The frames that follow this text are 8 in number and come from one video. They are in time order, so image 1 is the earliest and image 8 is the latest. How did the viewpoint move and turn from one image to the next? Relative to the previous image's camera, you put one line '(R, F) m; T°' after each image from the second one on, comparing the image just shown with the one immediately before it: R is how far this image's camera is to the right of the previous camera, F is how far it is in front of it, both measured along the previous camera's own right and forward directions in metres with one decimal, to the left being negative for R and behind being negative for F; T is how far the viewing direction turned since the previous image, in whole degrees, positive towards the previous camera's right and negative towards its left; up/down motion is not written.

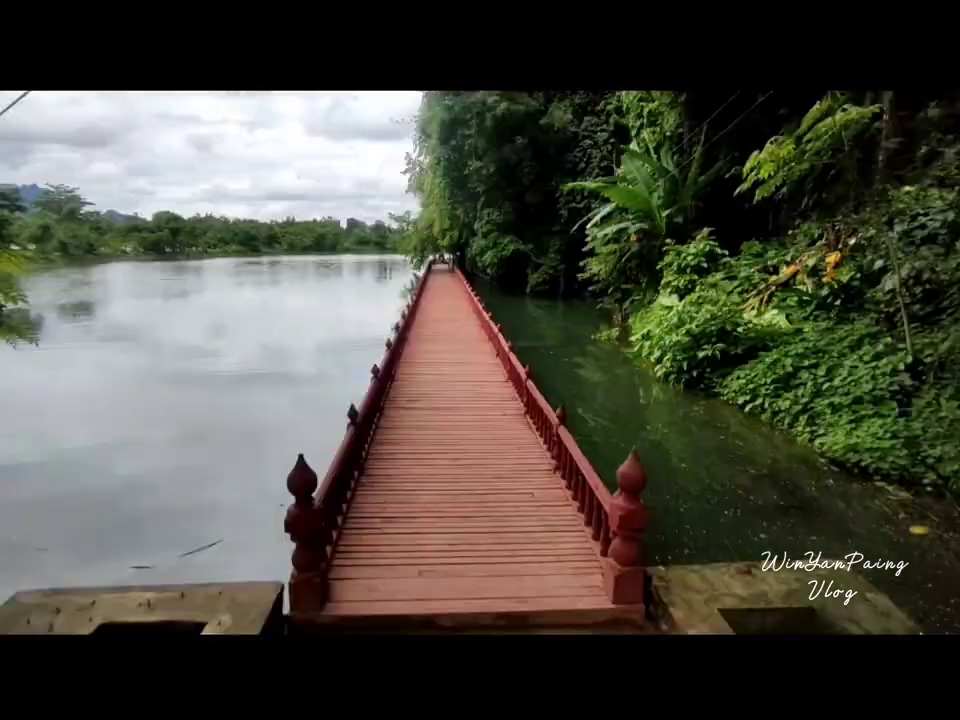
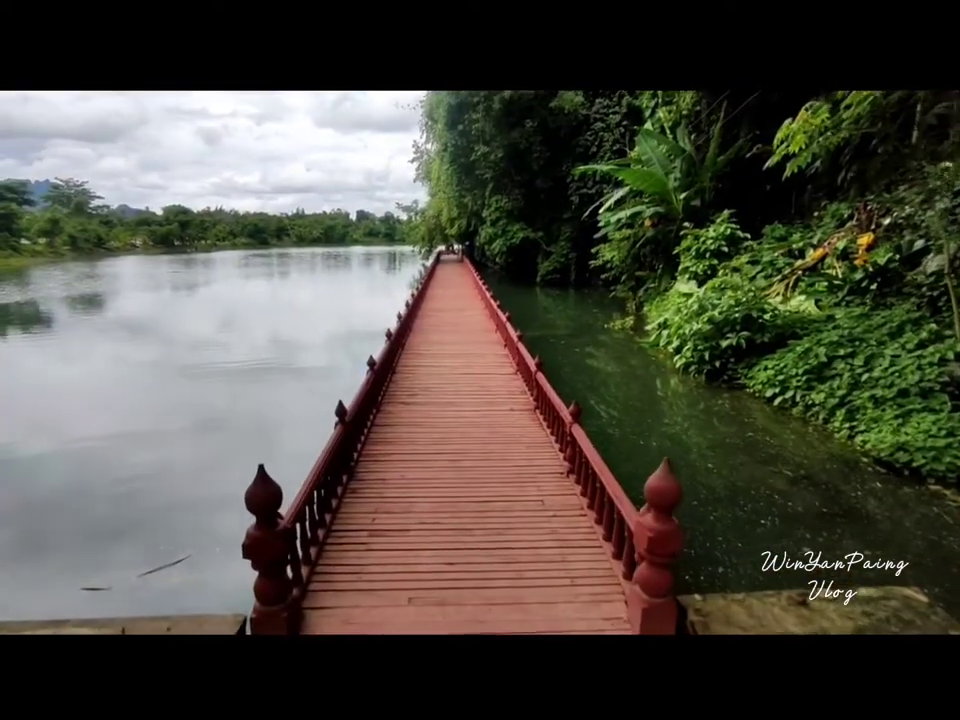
(0.0, +0.4) m; -1°
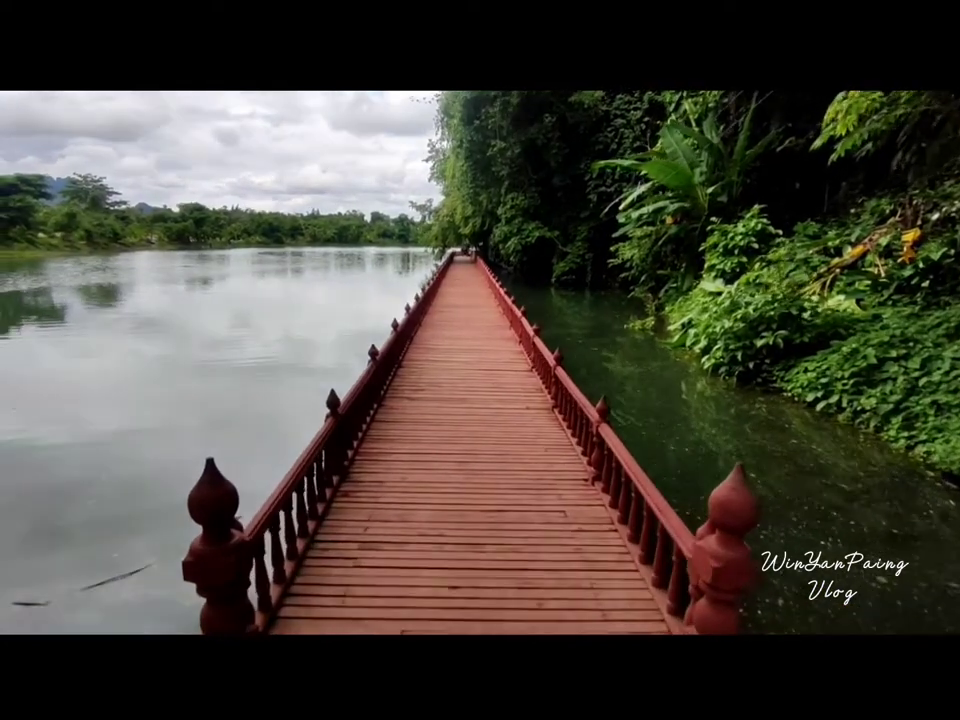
(0.0, +0.4) m; -1°
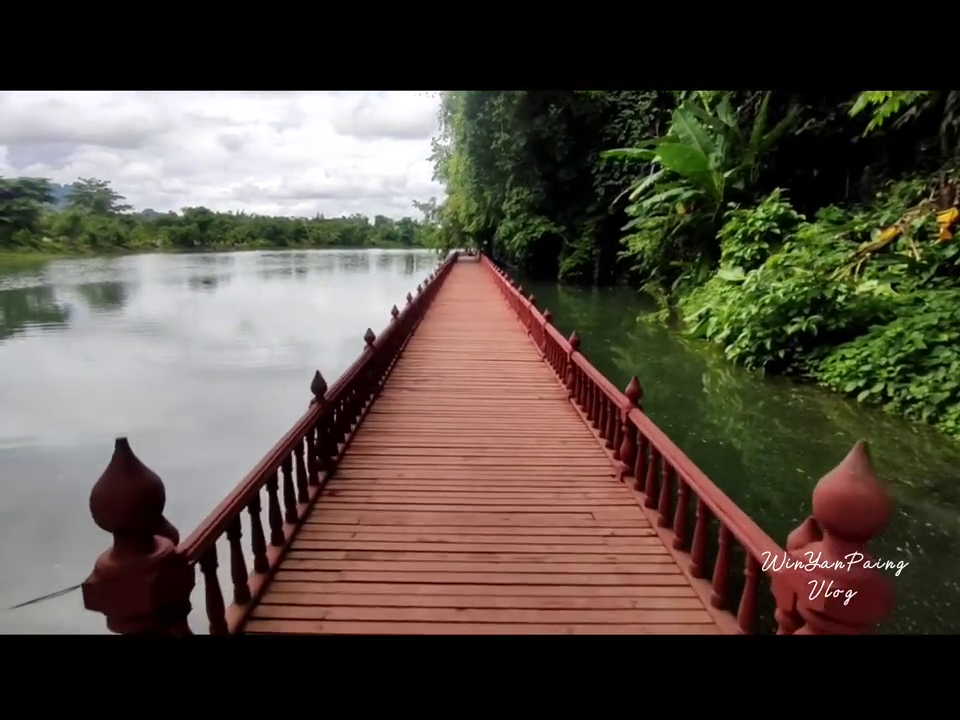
(0.0, +0.4) m; 0°
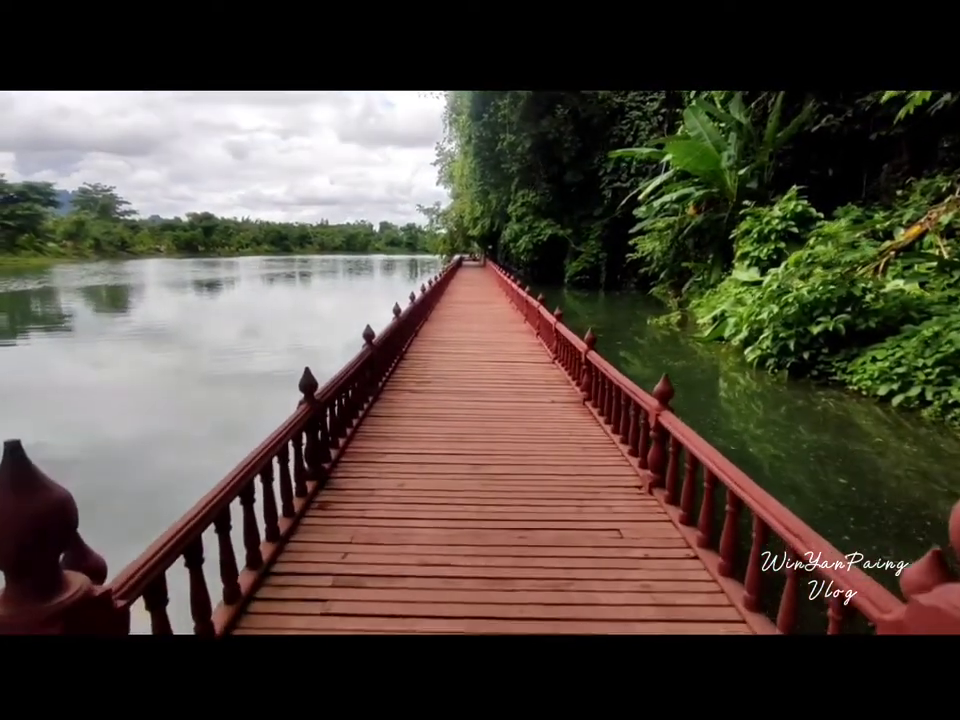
(0.0, +0.3) m; 0°
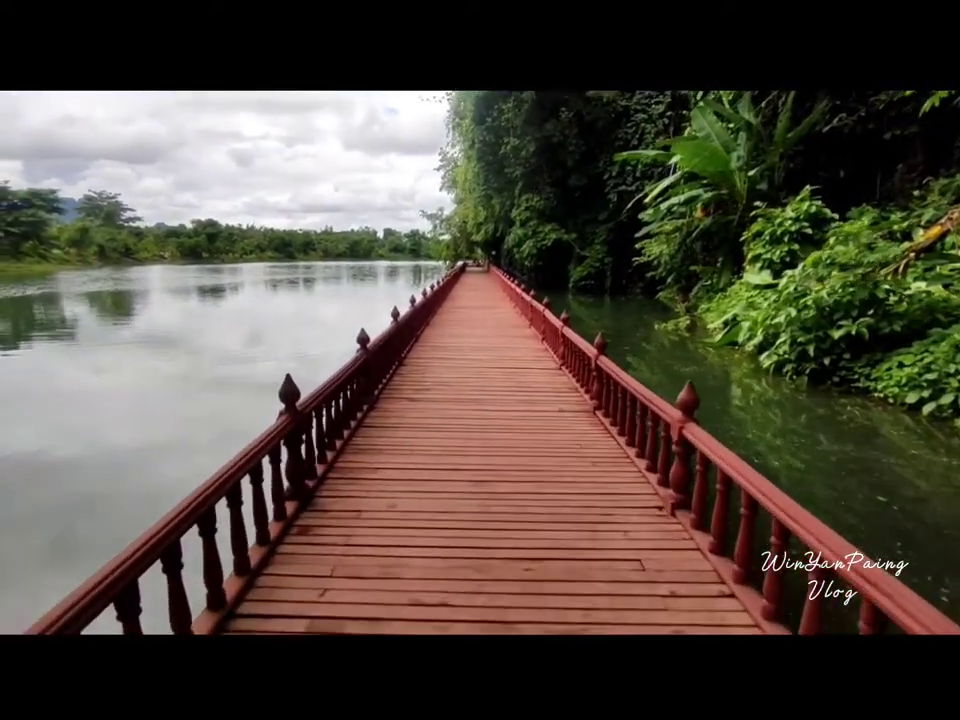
(0.0, +0.2) m; 0°
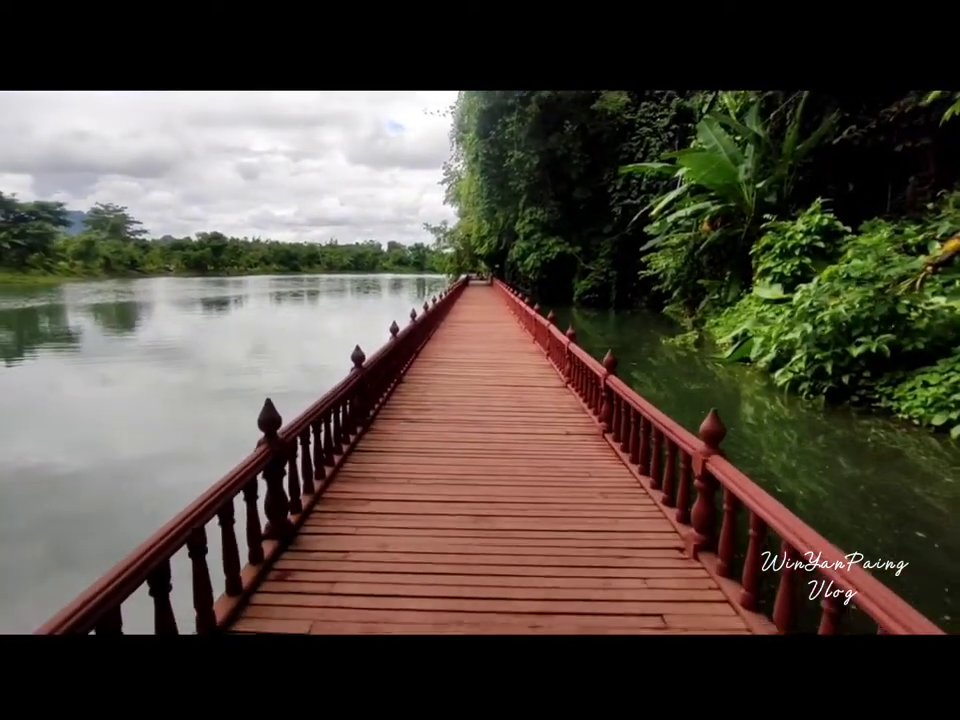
(0.0, +0.2) m; 0°
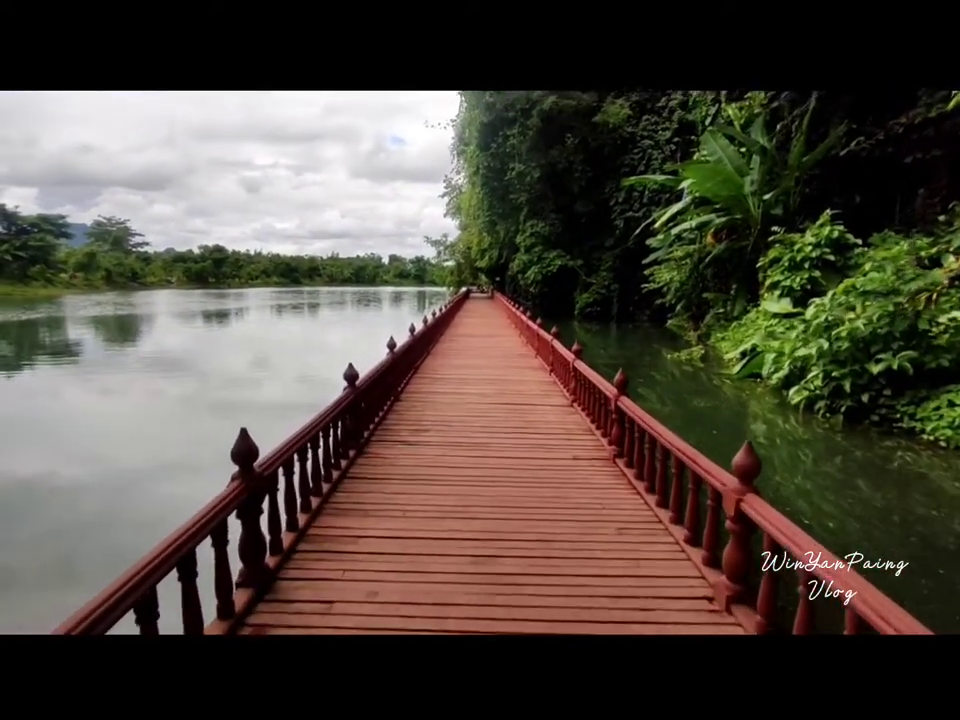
(0.0, +0.2) m; 0°
